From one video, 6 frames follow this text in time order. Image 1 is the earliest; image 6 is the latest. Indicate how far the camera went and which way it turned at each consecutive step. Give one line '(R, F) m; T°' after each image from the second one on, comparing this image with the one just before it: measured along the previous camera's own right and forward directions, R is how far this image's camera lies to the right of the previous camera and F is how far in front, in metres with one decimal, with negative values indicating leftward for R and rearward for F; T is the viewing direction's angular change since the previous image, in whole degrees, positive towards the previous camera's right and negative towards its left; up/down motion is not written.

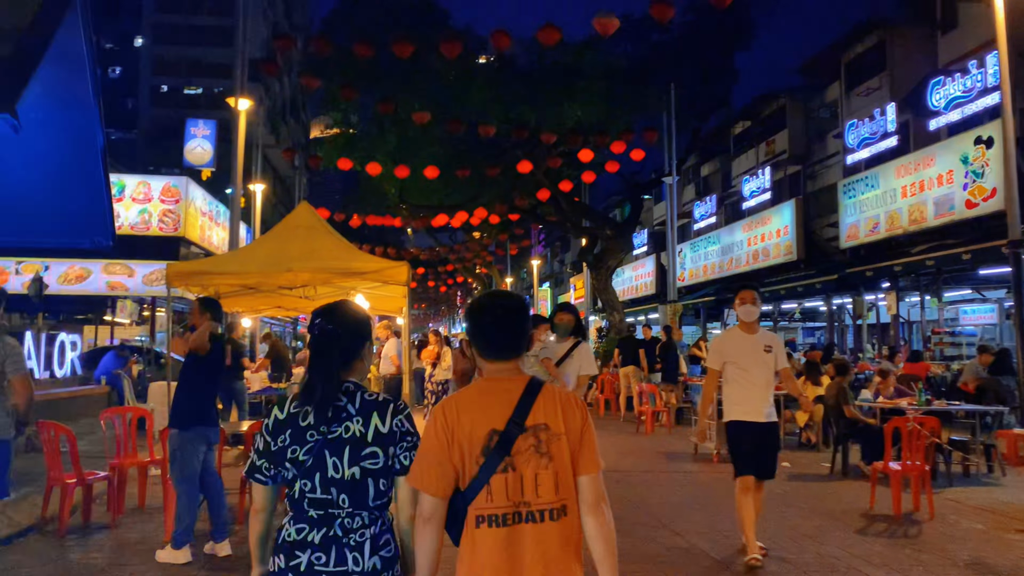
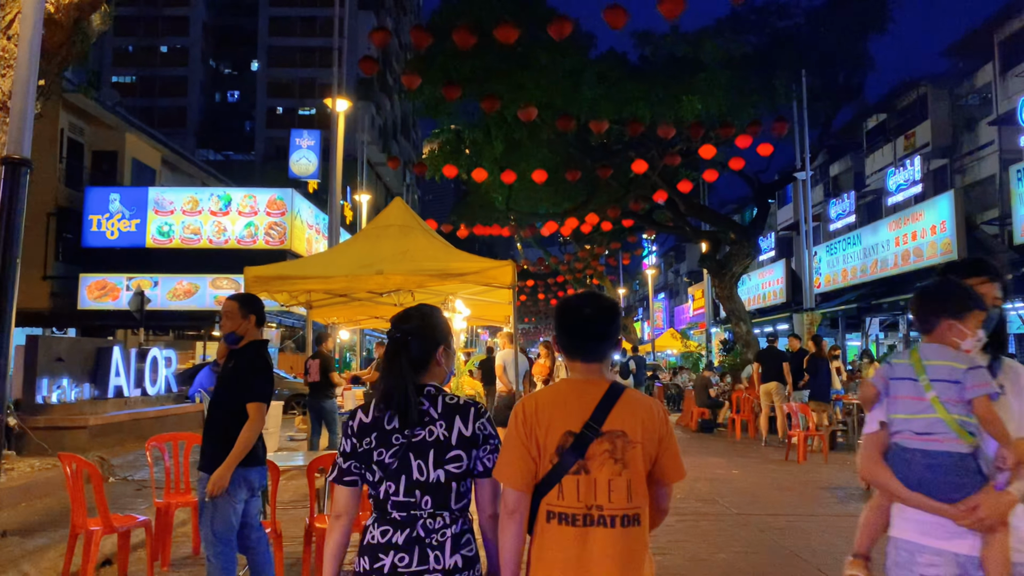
(-0.1, +1.4) m; -7°
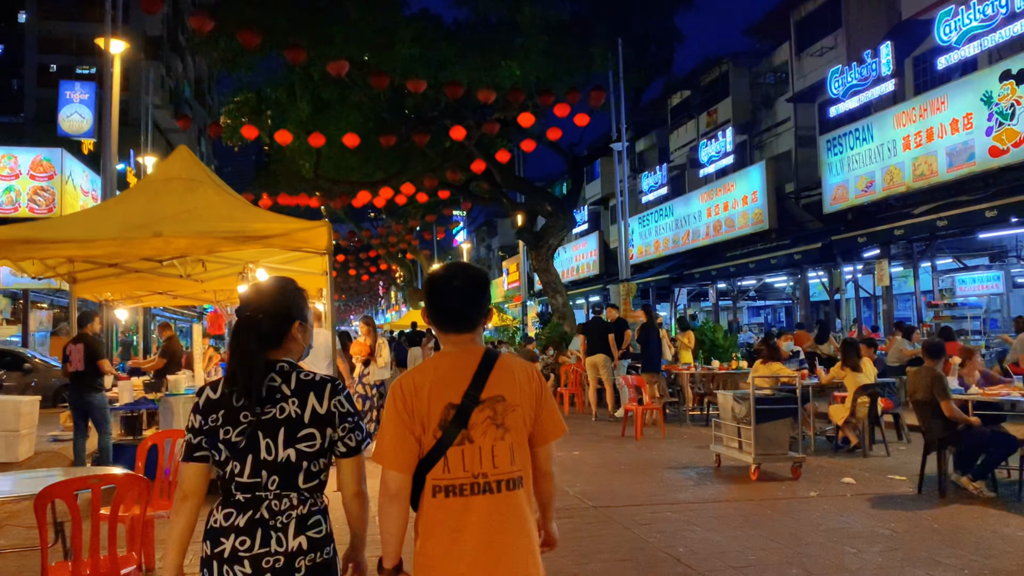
(0.0, +1.1) m; +12°
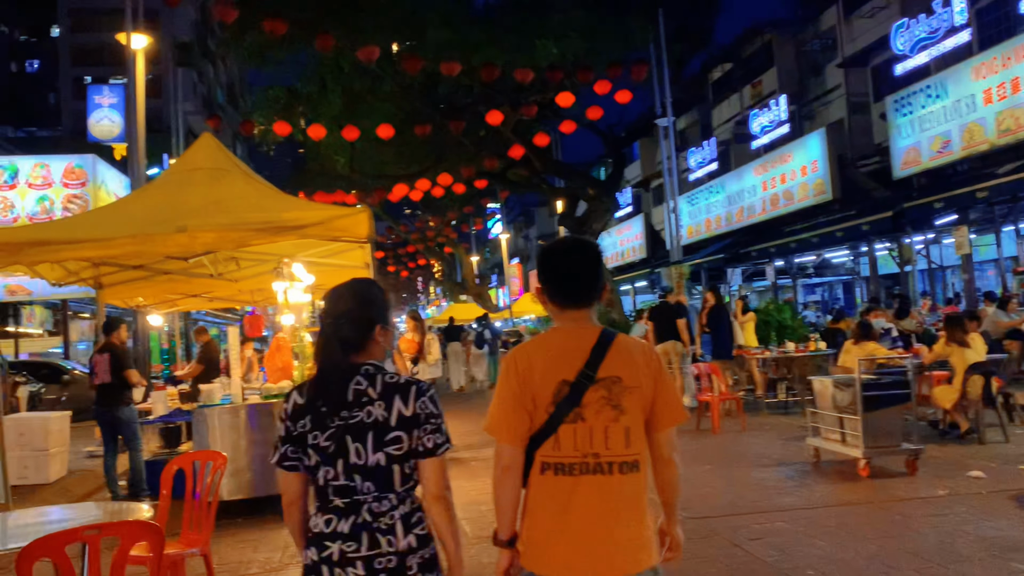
(-0.2, +0.8) m; -3°
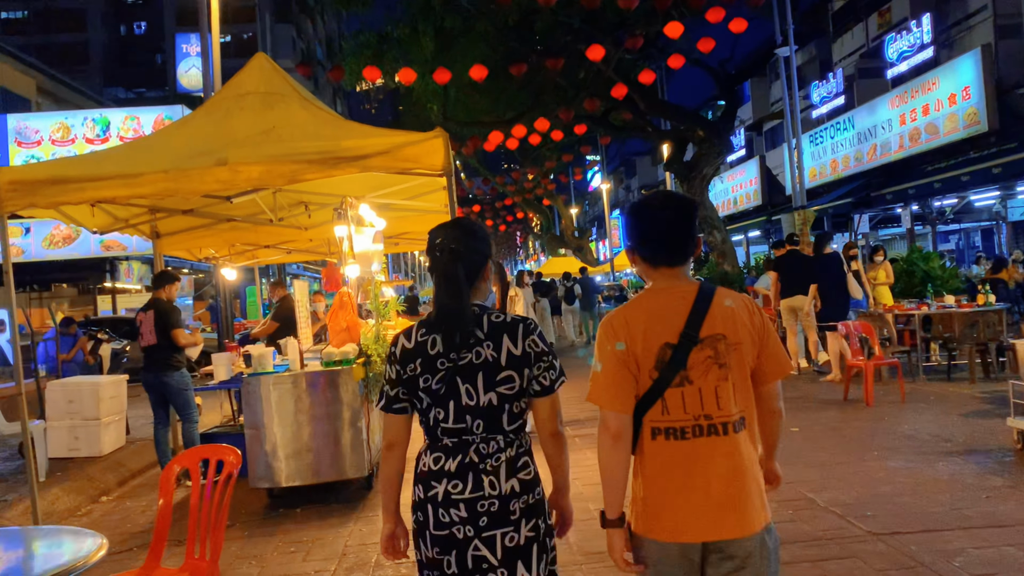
(-0.1, +1.2) m; -7°
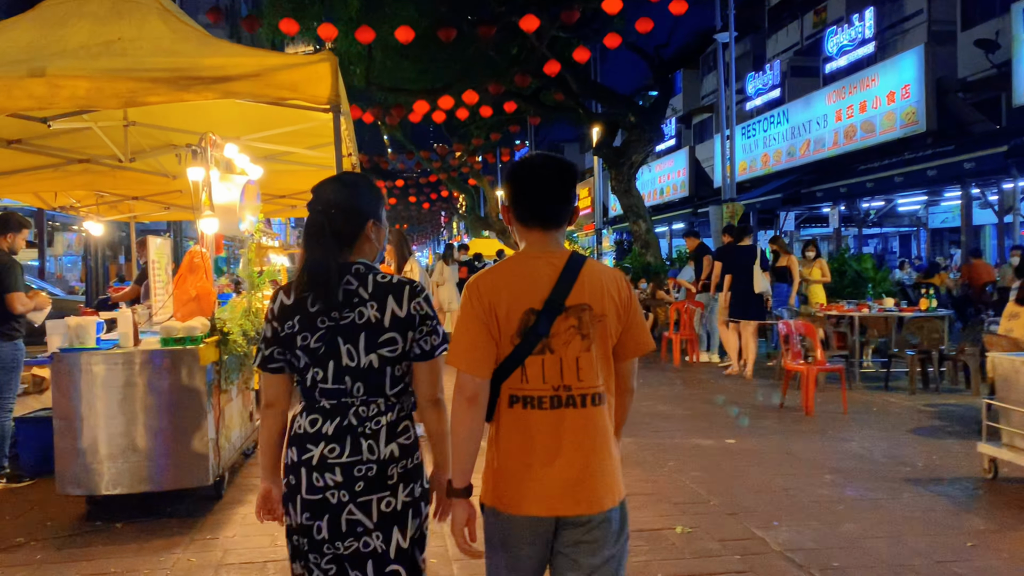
(+0.1, +1.0) m; +5°
